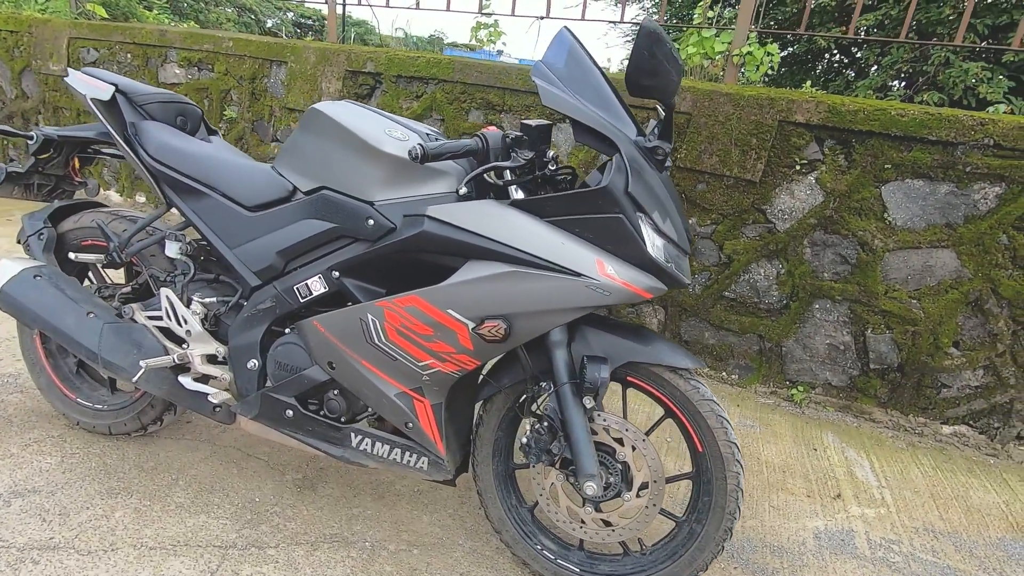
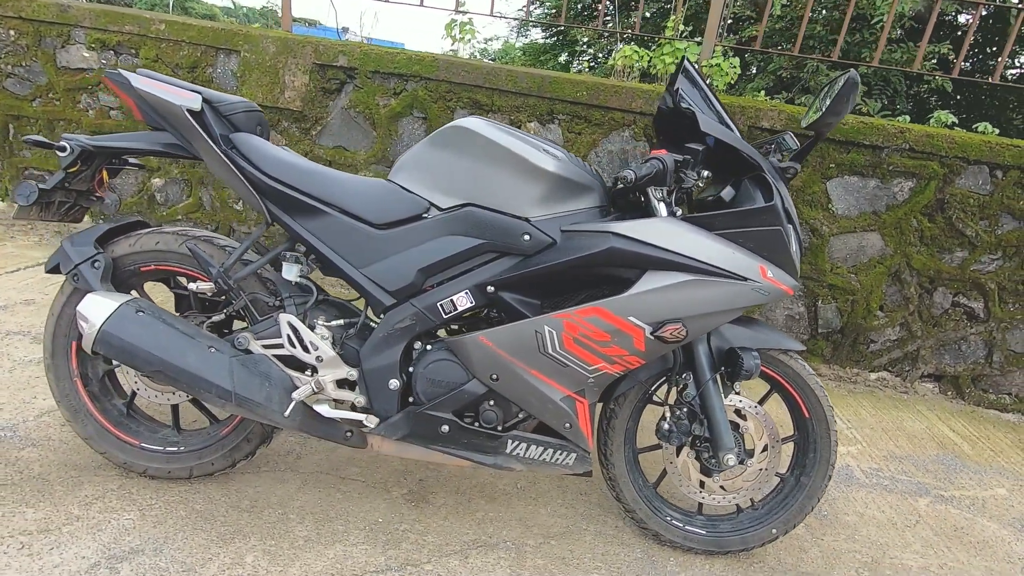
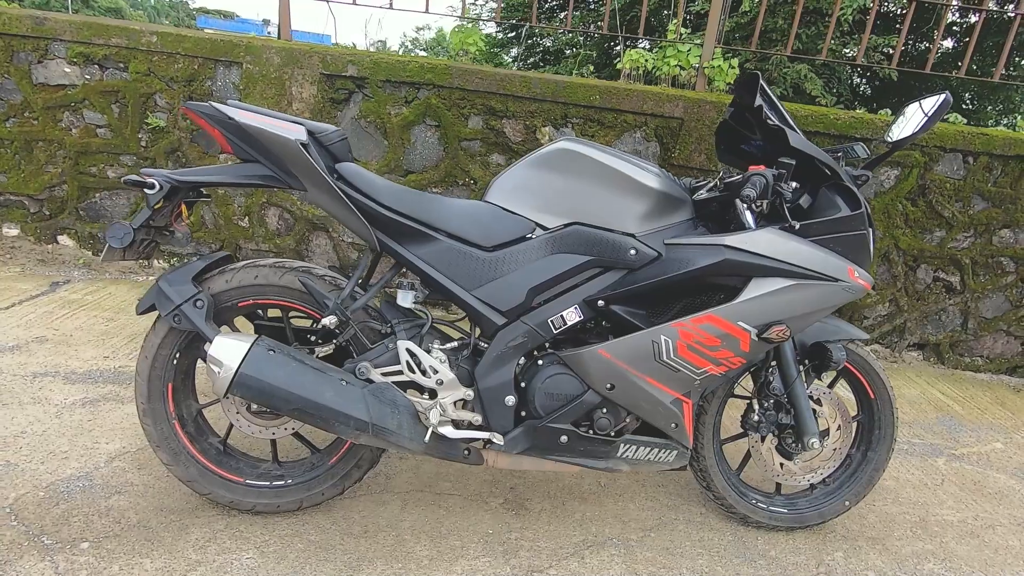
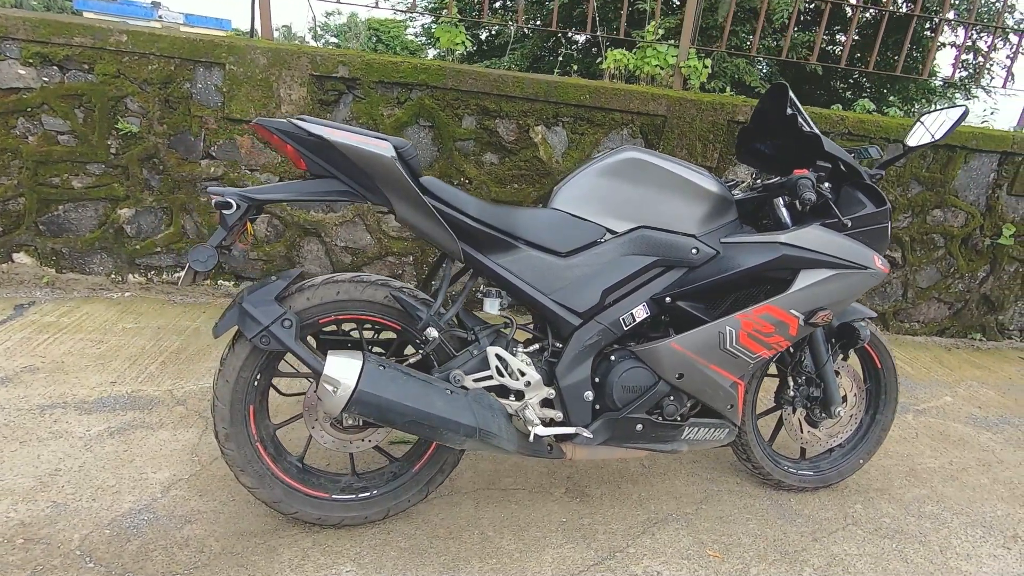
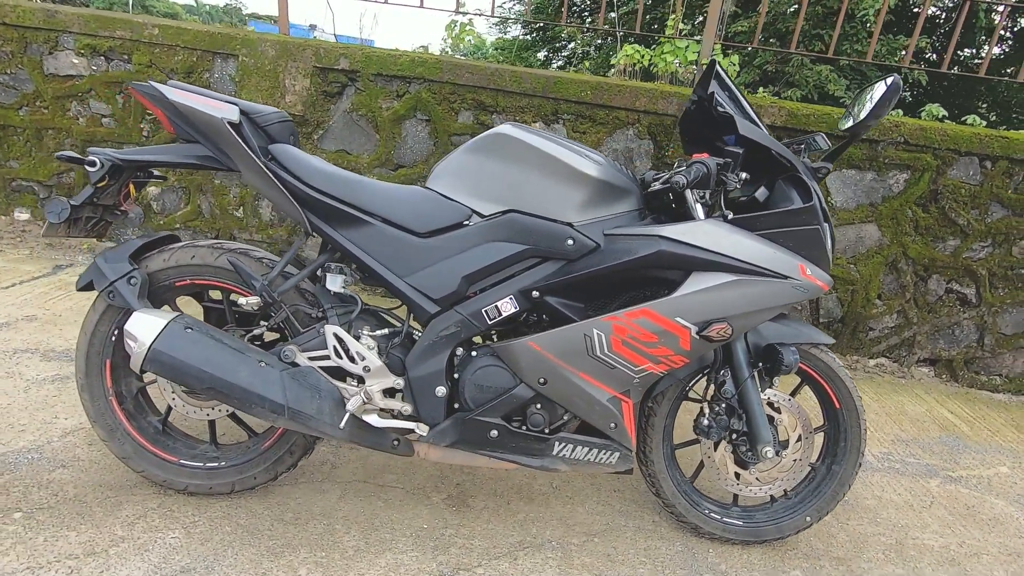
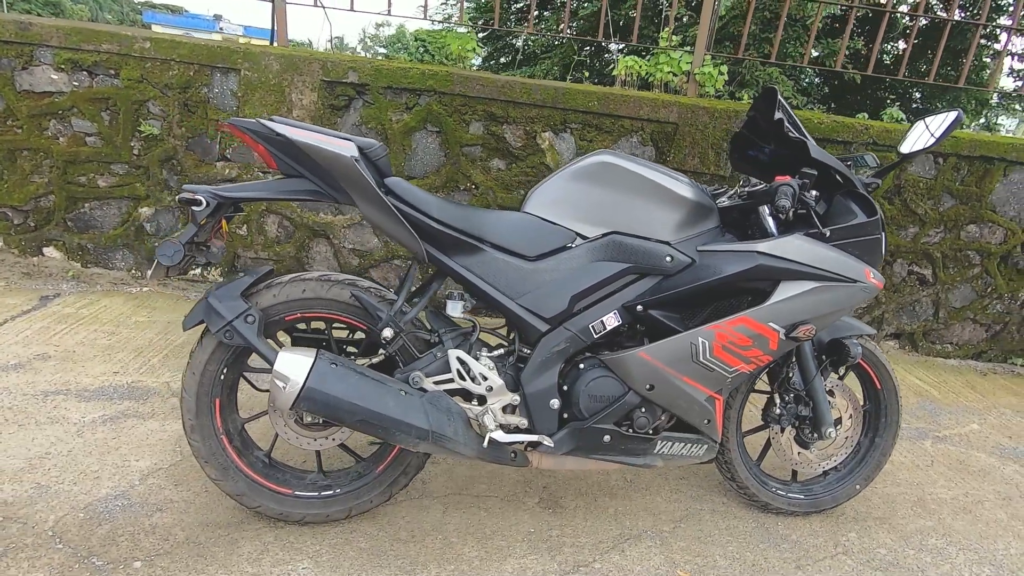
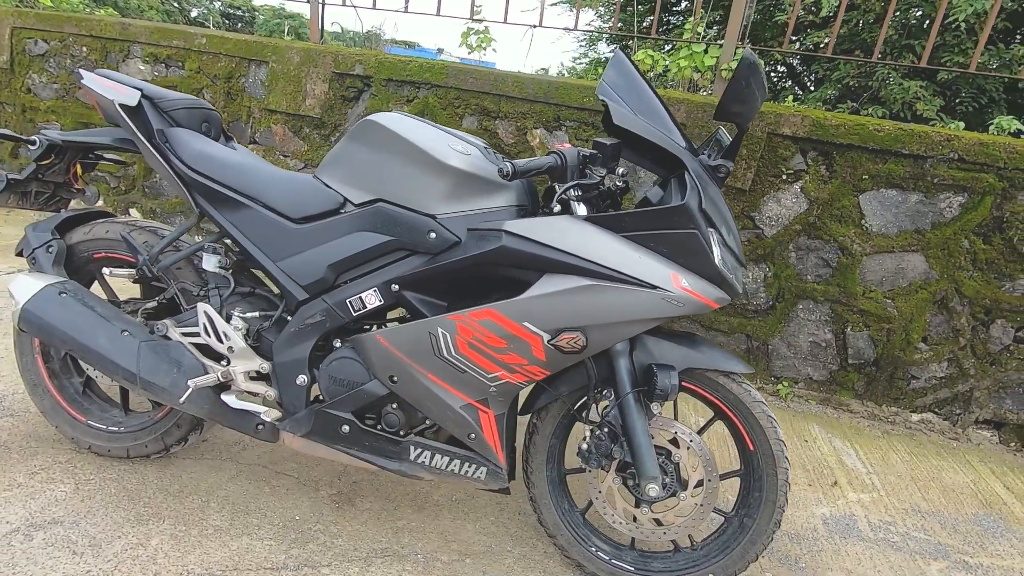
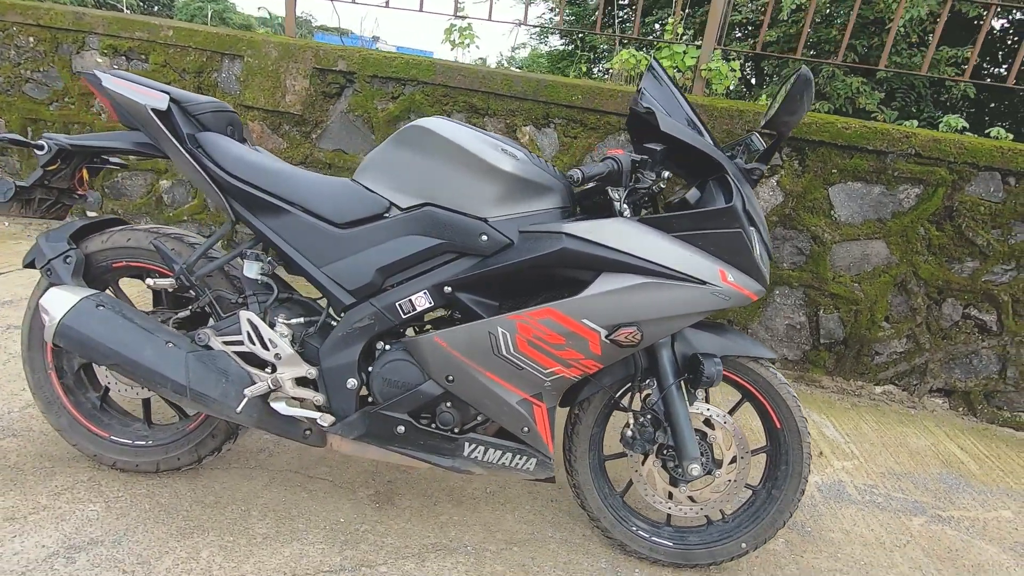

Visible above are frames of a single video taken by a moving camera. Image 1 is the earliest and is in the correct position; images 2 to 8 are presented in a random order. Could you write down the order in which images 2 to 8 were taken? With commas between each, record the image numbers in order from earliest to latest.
7, 8, 2, 5, 3, 6, 4
